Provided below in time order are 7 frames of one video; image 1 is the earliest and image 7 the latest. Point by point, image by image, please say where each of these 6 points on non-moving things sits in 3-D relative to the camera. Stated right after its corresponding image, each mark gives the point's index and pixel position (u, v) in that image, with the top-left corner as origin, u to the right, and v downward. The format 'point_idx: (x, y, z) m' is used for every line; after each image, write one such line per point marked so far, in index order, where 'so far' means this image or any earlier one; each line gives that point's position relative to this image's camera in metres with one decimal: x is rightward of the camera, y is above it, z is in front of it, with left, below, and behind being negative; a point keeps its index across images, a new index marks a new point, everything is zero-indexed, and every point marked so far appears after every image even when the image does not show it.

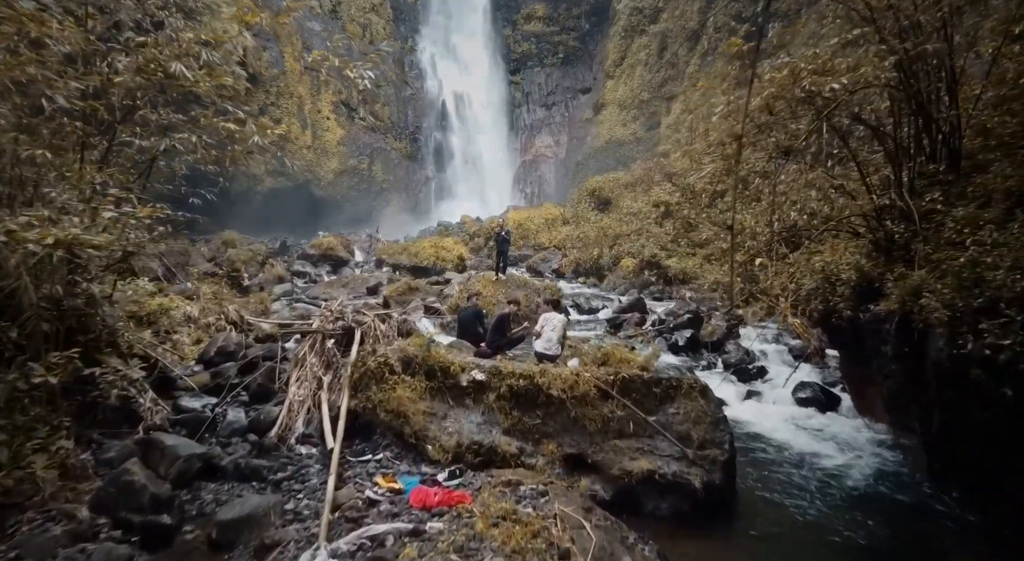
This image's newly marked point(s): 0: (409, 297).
0: (-2.1, -0.4, +11.1) m
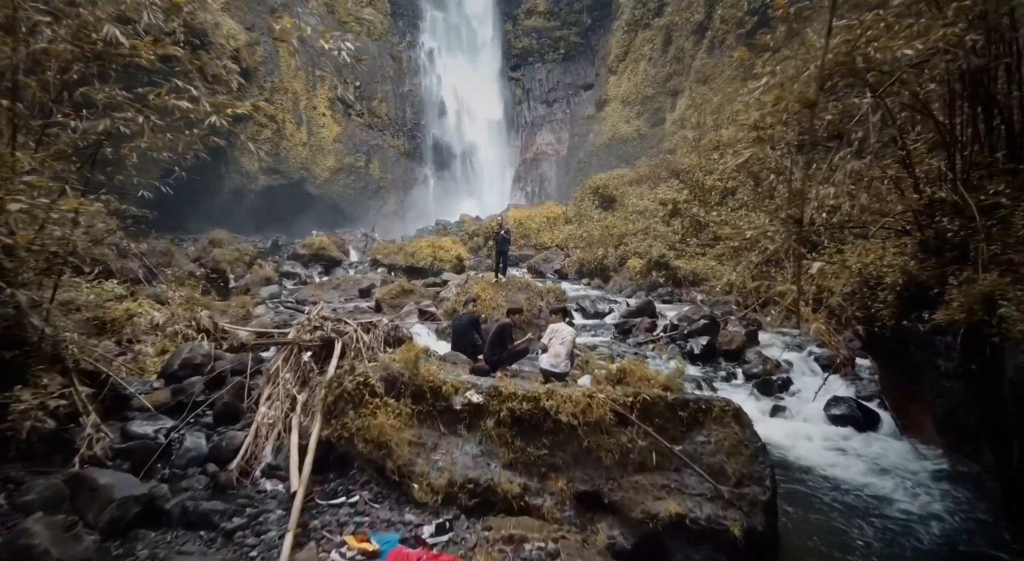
0: (-2.1, -0.4, +10.4) m
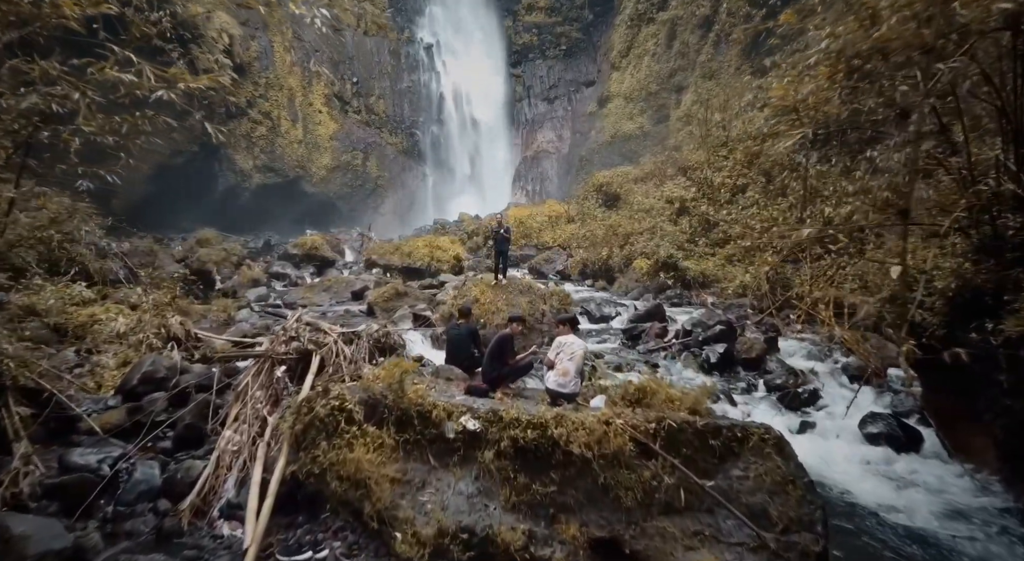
0: (-2.1, -0.4, +9.8) m
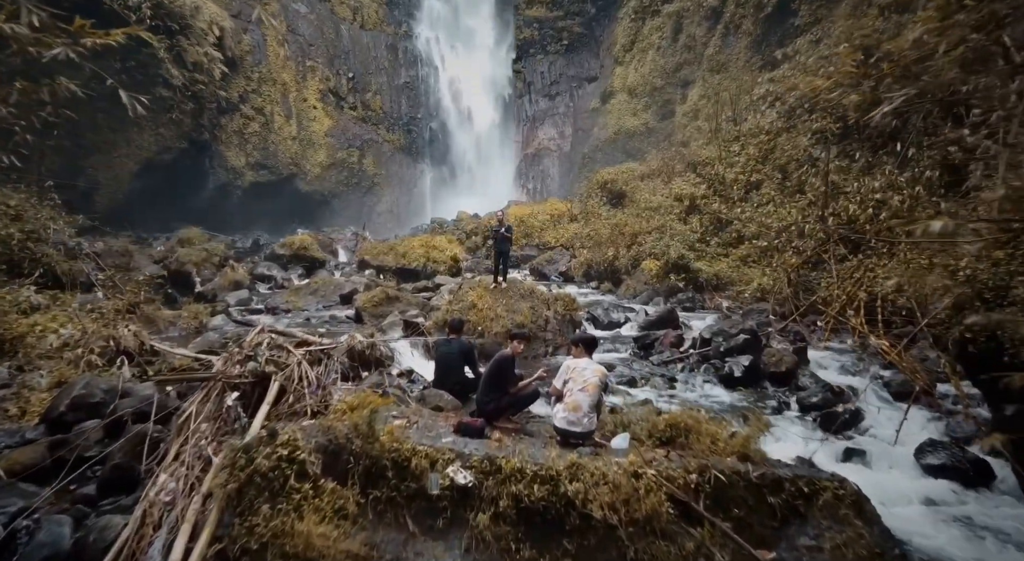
0: (-2.1, -0.5, +9.0) m
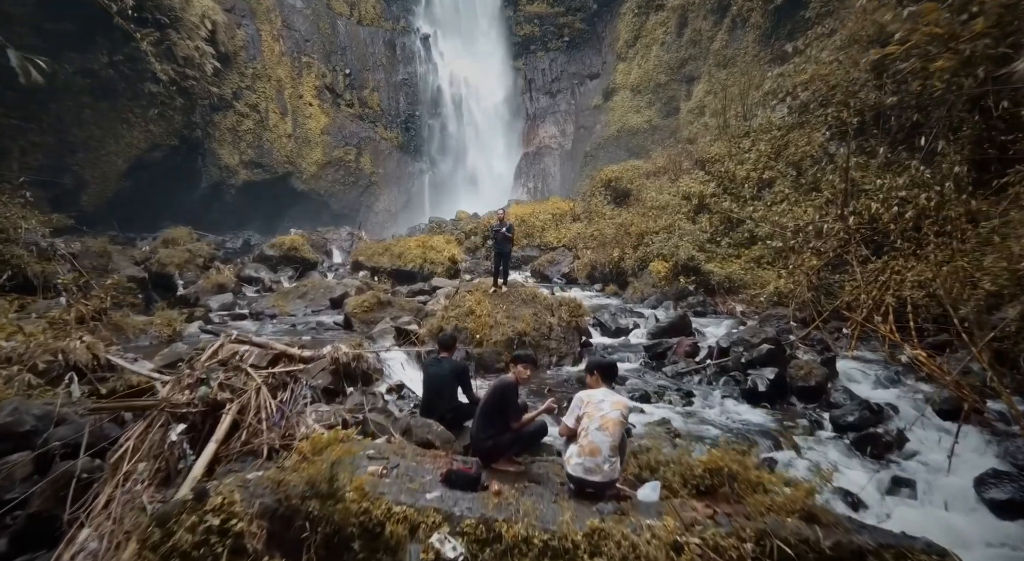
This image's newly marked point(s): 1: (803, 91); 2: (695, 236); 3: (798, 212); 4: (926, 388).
0: (-2.1, -0.5, +8.4) m
1: (+7.4, +4.9, +13.8) m
2: (+4.2, +1.0, +12.4) m
3: (+5.7, +1.4, +10.8) m
4: (+4.5, -1.2, +5.9) m
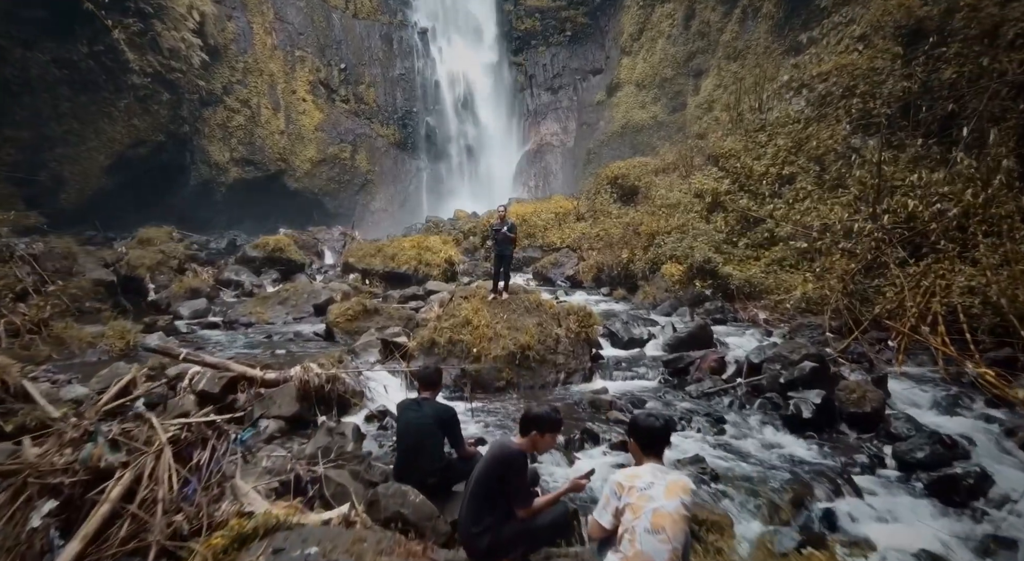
0: (-2.1, -0.6, +7.5) m
1: (+7.4, +4.8, +12.9) m
2: (+4.2, +0.9, +11.5) m
3: (+5.7, +1.3, +9.9) m
4: (+4.5, -1.2, +5.0) m
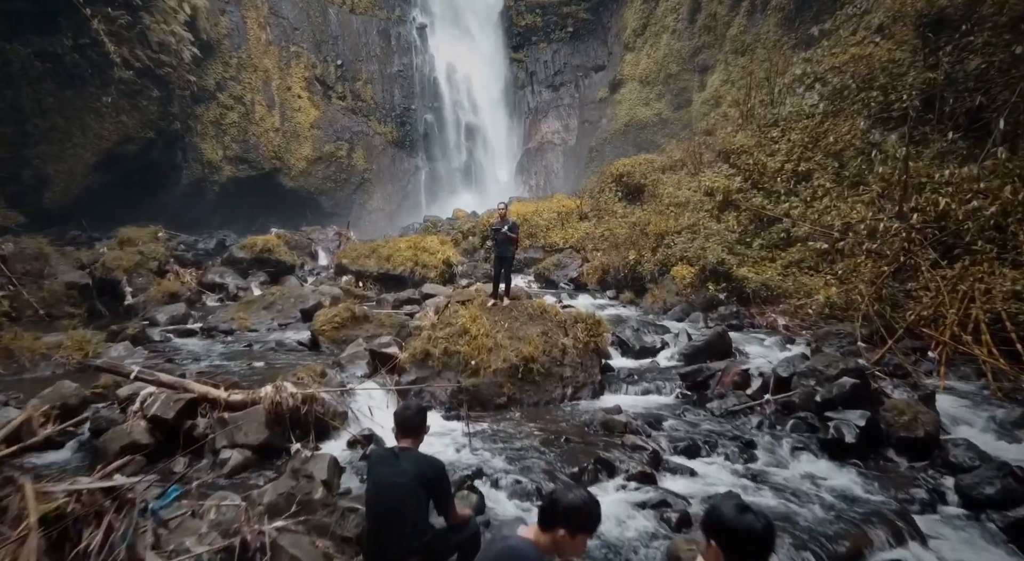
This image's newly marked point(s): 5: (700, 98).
0: (-2.0, -0.7, +6.9) m
1: (+7.4, +4.7, +12.3) m
2: (+4.3, +0.9, +10.9) m
3: (+5.8, +1.2, +9.3) m
4: (+4.5, -1.3, +4.4) m
5: (+6.7, +6.5, +19.1) m
